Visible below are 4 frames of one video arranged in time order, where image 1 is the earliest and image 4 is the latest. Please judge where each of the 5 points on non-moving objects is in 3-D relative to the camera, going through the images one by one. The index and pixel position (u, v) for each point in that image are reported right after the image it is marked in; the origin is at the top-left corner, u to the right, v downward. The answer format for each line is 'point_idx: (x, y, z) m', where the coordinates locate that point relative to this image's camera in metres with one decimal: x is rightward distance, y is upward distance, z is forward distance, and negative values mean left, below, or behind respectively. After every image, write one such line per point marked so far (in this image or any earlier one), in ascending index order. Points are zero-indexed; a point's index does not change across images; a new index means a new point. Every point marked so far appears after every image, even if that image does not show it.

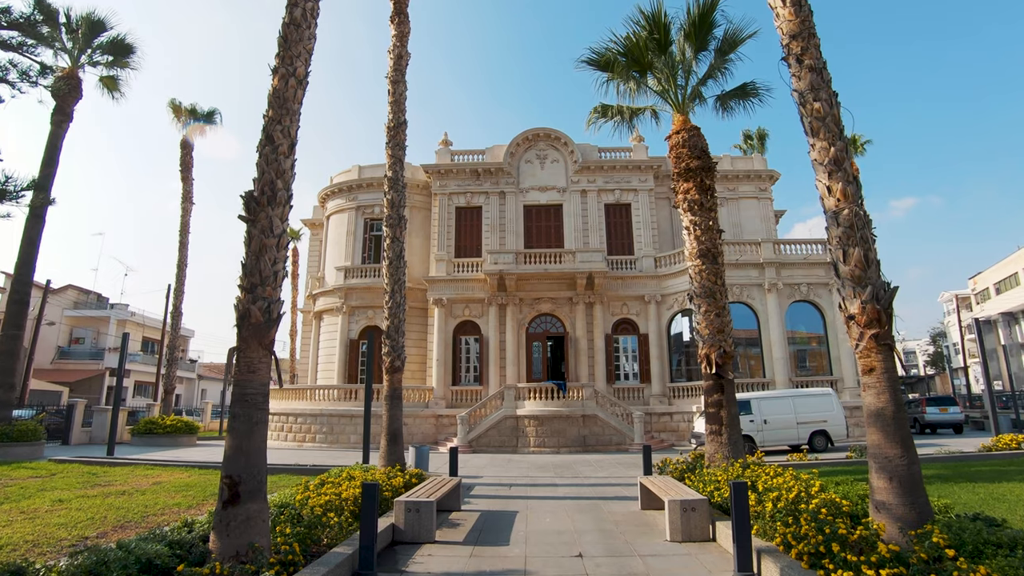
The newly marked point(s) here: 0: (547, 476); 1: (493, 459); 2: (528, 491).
0: (+0.8, -4.4, +13.0) m
1: (-0.5, -5.1, +16.4) m
2: (+0.3, -4.0, +10.9) m
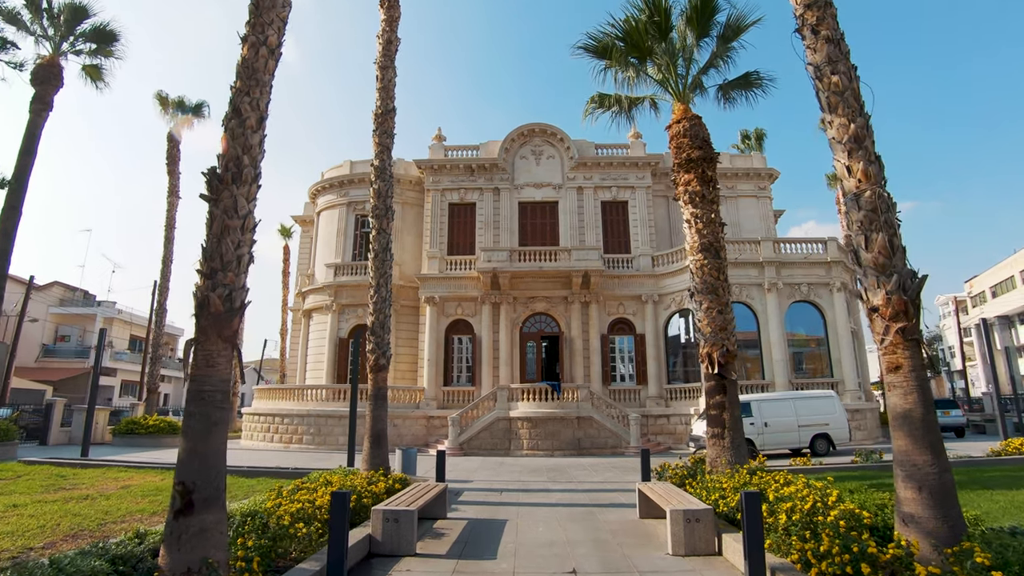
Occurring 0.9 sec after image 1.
0: (+0.6, -4.4, +12.5) m
1: (-0.8, -5.0, +15.8) m
2: (+0.1, -3.9, +10.3) m
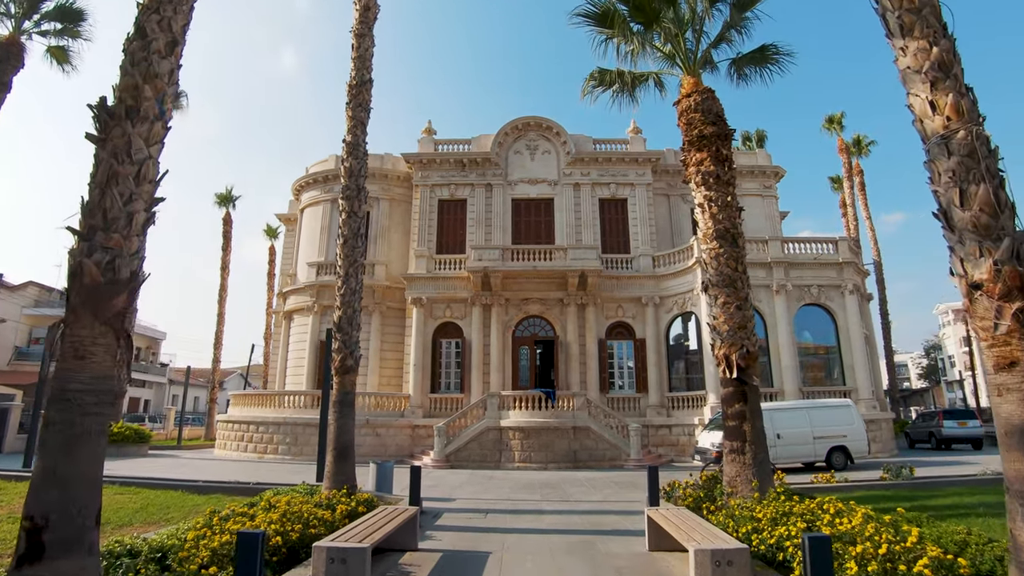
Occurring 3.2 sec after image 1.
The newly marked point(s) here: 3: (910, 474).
0: (+0.4, -4.2, +11.0) m
1: (-1.0, -4.9, +14.4) m
2: (-0.1, -3.8, +8.9) m
3: (+8.0, -3.7, +11.1) m
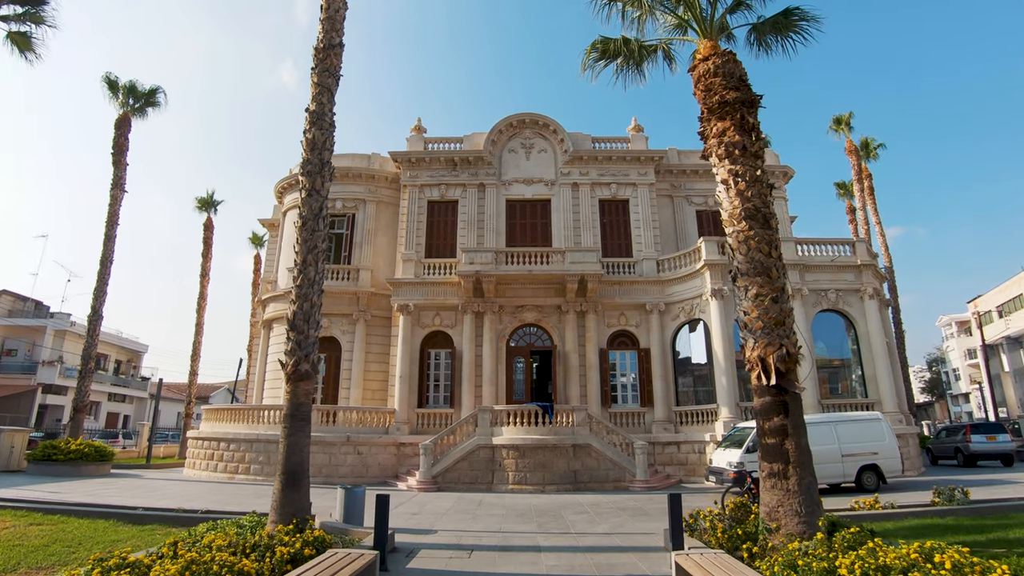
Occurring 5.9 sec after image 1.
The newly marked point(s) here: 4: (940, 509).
0: (+0.2, -4.1, +9.4) m
1: (-1.2, -4.9, +12.7) m
2: (-0.2, -3.6, +7.3) m
3: (+7.9, -3.6, +9.5) m
4: (+6.9, -3.6, +8.9) m
